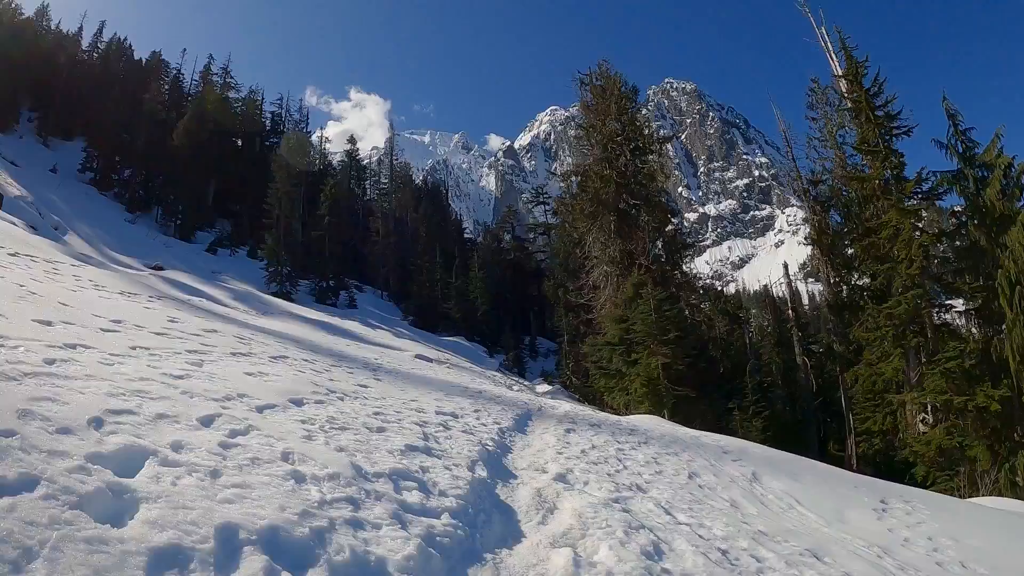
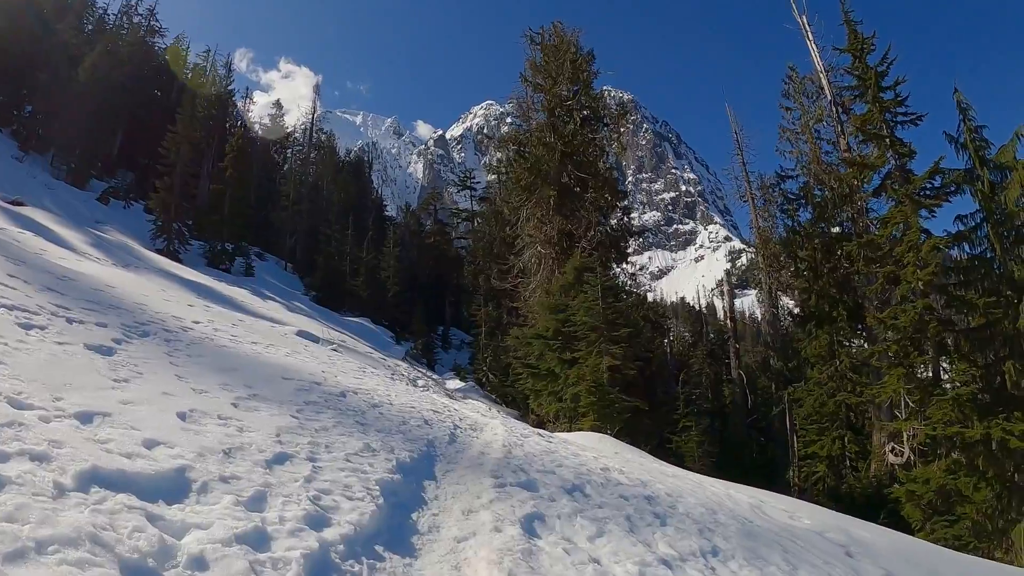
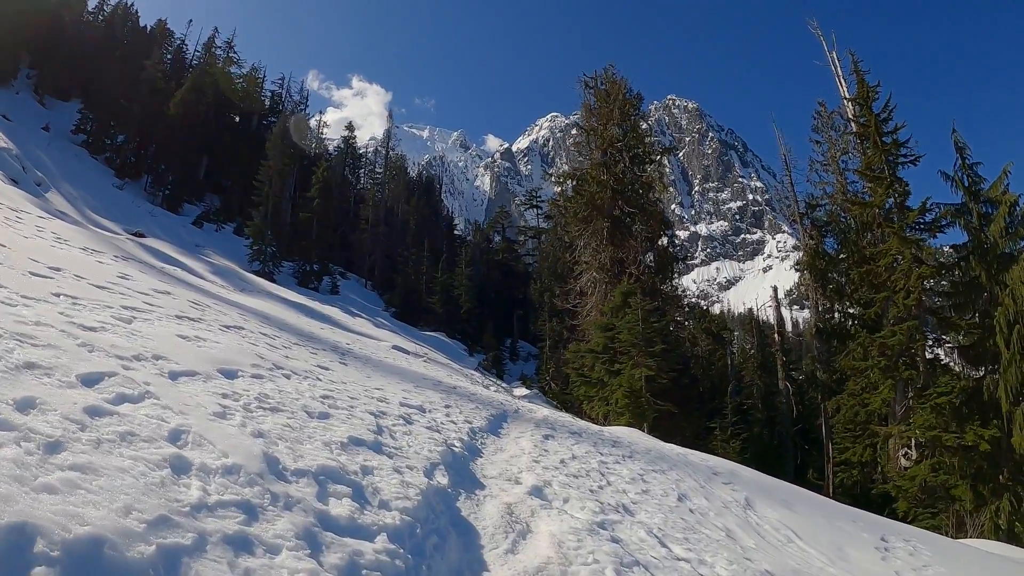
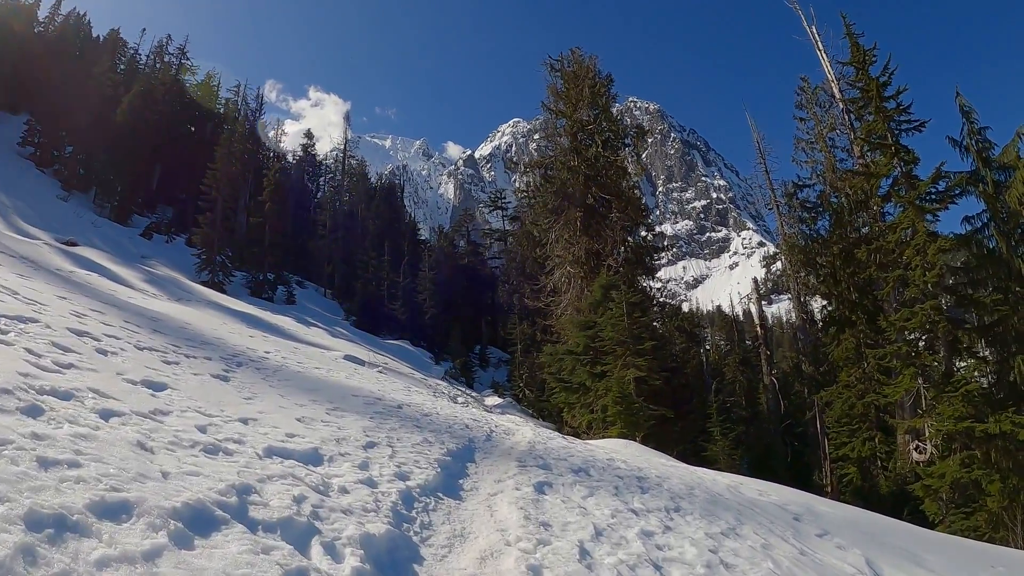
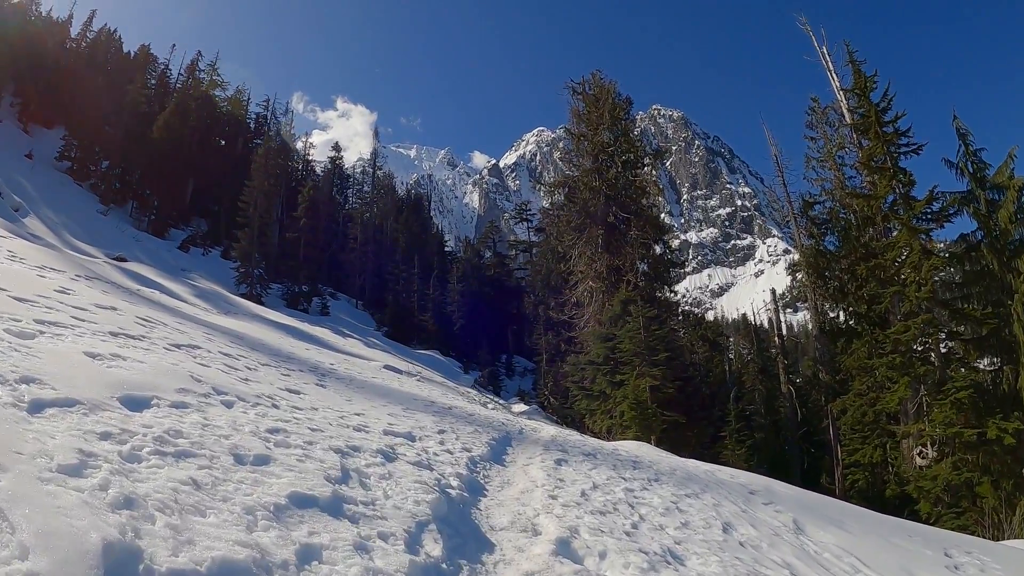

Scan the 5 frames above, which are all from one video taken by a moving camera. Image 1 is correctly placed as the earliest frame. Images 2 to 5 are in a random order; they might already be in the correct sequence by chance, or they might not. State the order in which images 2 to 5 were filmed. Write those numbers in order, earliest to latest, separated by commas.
3, 5, 4, 2
